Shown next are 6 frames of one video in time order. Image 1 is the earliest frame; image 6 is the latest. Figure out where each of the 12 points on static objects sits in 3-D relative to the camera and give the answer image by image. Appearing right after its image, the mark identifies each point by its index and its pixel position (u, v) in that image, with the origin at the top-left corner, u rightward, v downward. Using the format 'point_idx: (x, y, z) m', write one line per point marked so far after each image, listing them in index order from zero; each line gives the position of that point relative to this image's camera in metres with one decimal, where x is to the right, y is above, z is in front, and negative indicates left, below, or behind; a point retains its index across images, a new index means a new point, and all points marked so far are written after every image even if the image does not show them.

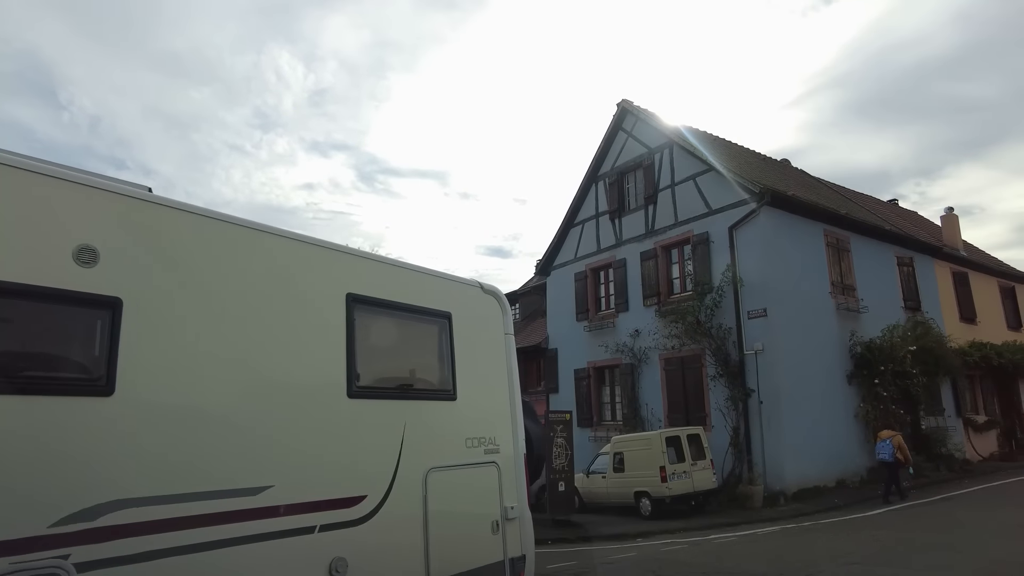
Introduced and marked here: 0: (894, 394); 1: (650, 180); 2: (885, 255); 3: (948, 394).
0: (+9.4, -2.6, +16.4) m
1: (+4.0, +3.1, +19.2) m
2: (+10.7, +0.9, +19.0) m
3: (+12.8, -3.1, +19.4) m
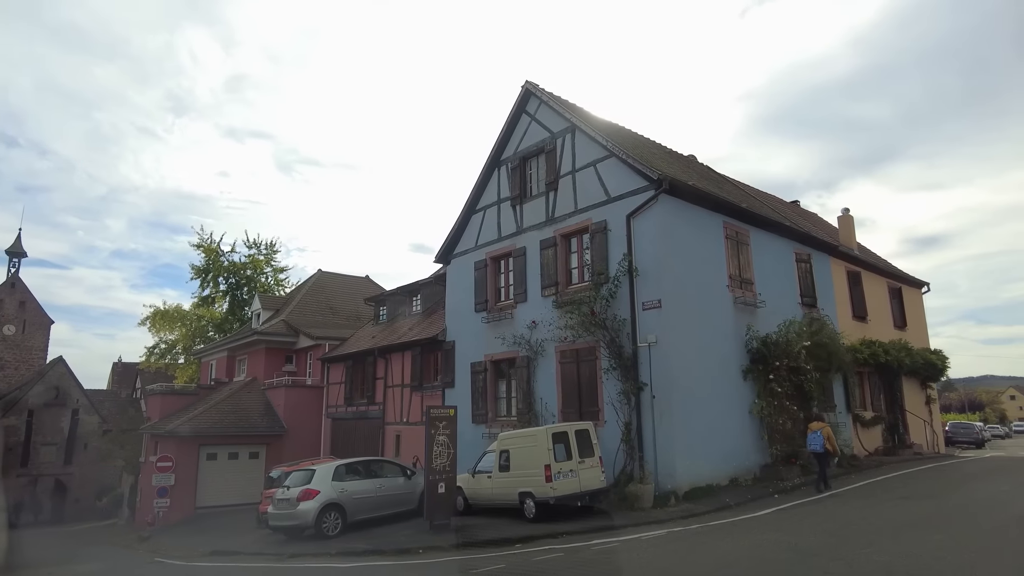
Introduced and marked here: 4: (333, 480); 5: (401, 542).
0: (+6.7, -2.5, +16.2) m
1: (+1.1, +3.4, +18.3) m
2: (+7.7, +1.1, +18.9) m
3: (+9.7, -3.0, +19.6) m
4: (-4.0, -4.3, +14.9) m
5: (-2.1, -4.9, +12.7) m
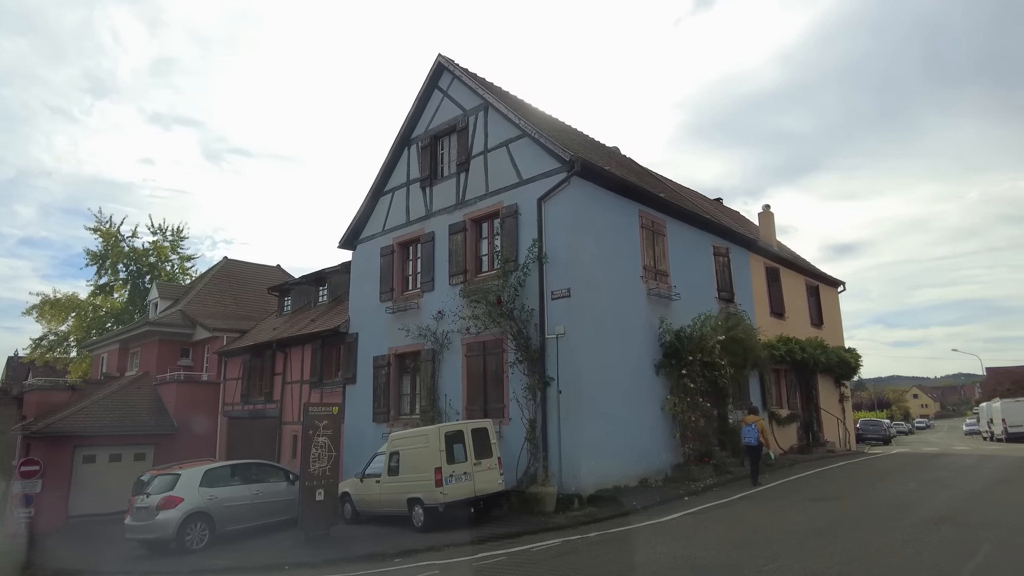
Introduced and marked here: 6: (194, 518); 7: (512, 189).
0: (+4.4, -2.3, +15.5) m
1: (-1.3, +3.7, +17.1) m
2: (+5.2, +1.3, +18.3) m
3: (+7.0, -2.8, +19.2) m
4: (-6.2, -3.9, +13.1) m
5: (-4.1, -4.6, +11.2) m
6: (-6.2, -4.5, +12.9) m
7: (0.0, +2.3, +15.4) m
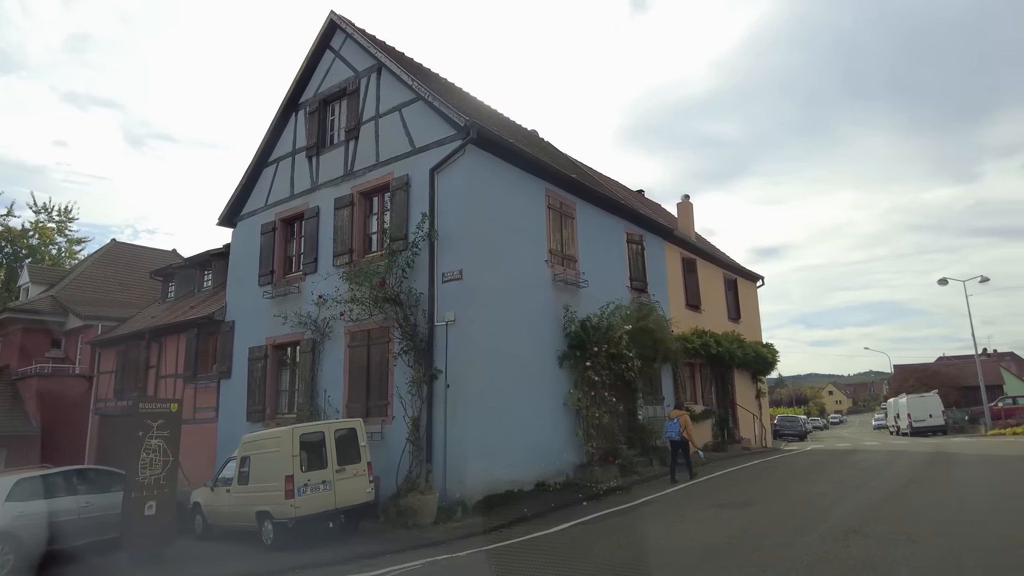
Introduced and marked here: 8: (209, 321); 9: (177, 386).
0: (+2.1, -2.0, +14.2) m
1: (-3.7, +4.1, +15.3) m
2: (+2.6, +1.6, +17.1) m
3: (+4.3, -2.5, +18.2) m
4: (-8.3, -3.5, +10.9) m
5: (-6.0, -4.1, +9.1) m
6: (-8.3, -4.0, +10.6) m
7: (-2.2, +2.7, +13.7) m
8: (-8.2, -0.9, +18.0) m
9: (-9.6, -2.8, +18.9) m
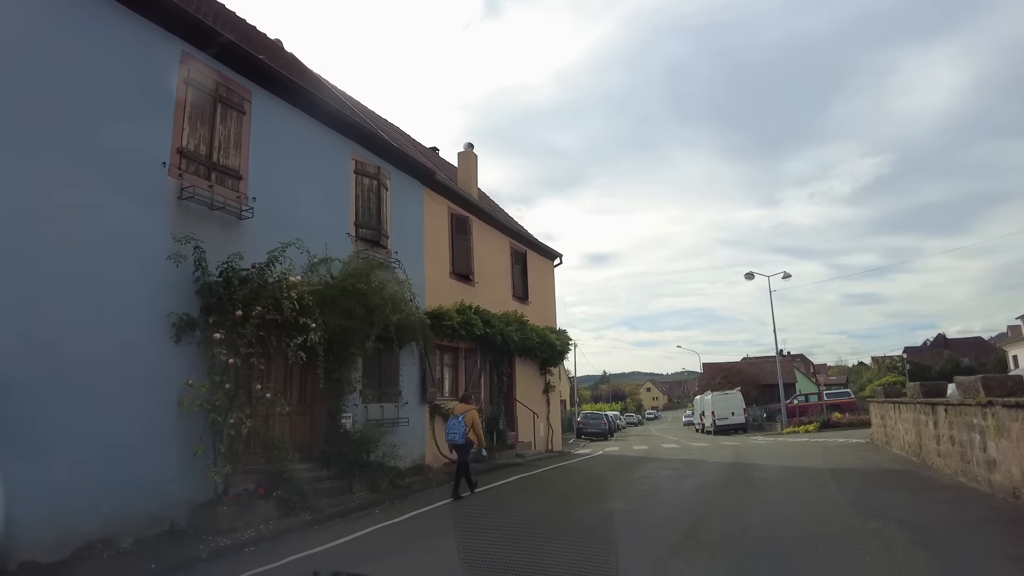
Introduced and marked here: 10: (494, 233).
0: (-3.3, -1.0, +8.9) m
1: (-8.8, +5.3, +8.6) m
2: (-3.3, +2.5, +11.8) m
3: (-2.1, -1.6, +13.3) m
4: (-12.6, -2.1, +3.3) m
5: (-10.0, -2.9, +2.1) m
6: (-12.6, -2.7, +3.1) m
7: (-7.1, +3.8, +7.4) m
8: (-14.1, +0.5, +10.2) m
9: (-15.7, -1.3, +10.8) m
10: (-0.5, +1.6, +18.6) m
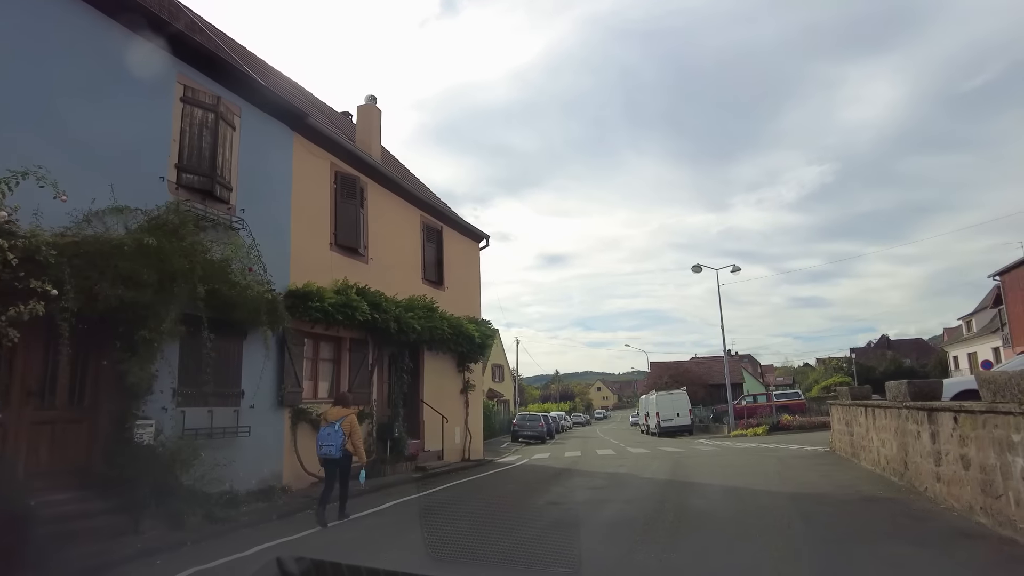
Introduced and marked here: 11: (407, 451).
0: (-4.8, -0.5, +5.9) m
1: (-10.2, +5.8, +5.2) m
2: (-5.0, +3.0, +8.8) m
3: (-3.9, -1.1, +10.3) m
4: (-13.8, -1.5, -0.4) m
5: (-11.1, -2.3, -1.4) m
6: (-13.7, -2.1, -0.6) m
7: (-8.5, +4.4, +4.1) m
8: (-15.7, +1.2, +6.4) m
9: (-17.4, -0.7, +6.9) m
10: (-2.6, +2.0, +15.7) m
11: (-2.2, -3.5, +13.9) m
